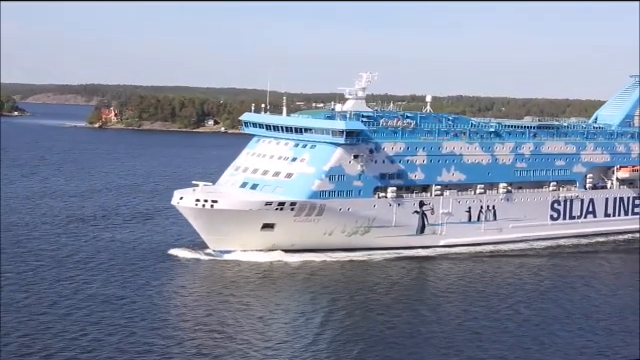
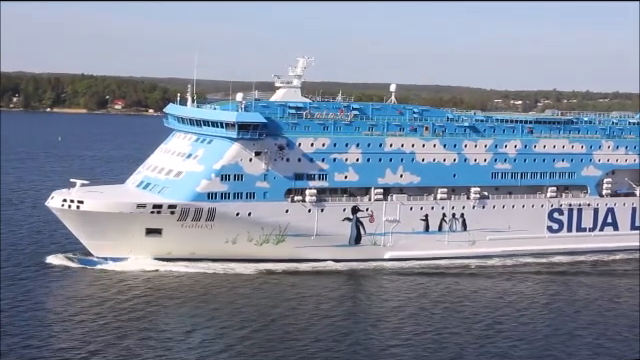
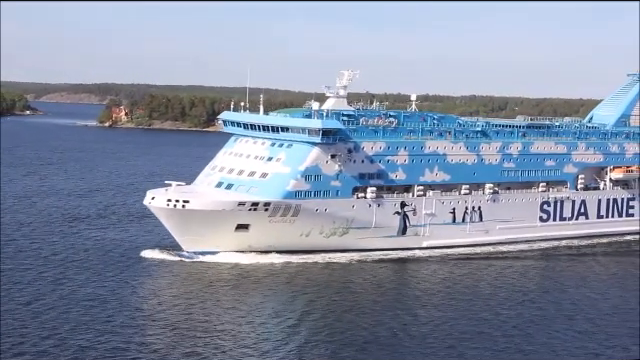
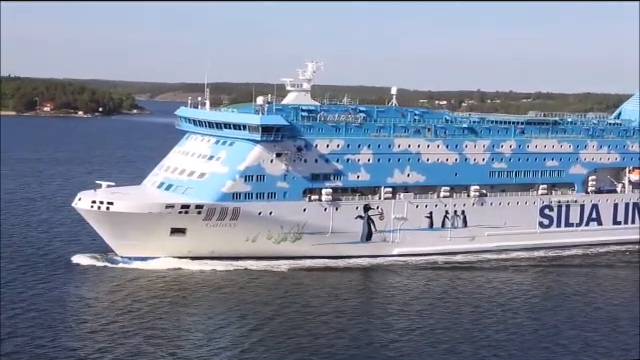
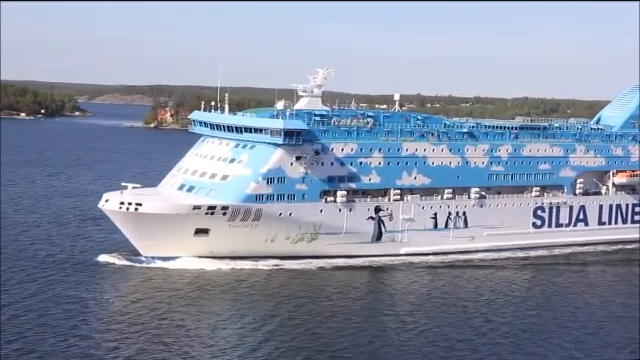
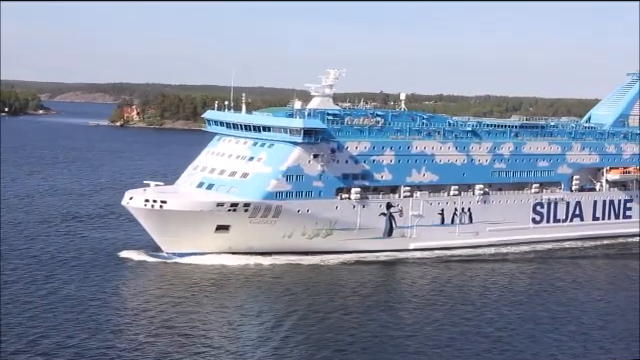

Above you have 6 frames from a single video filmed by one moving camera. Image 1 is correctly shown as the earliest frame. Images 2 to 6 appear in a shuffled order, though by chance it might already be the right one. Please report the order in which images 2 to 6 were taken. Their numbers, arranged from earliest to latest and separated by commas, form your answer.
3, 6, 5, 4, 2
